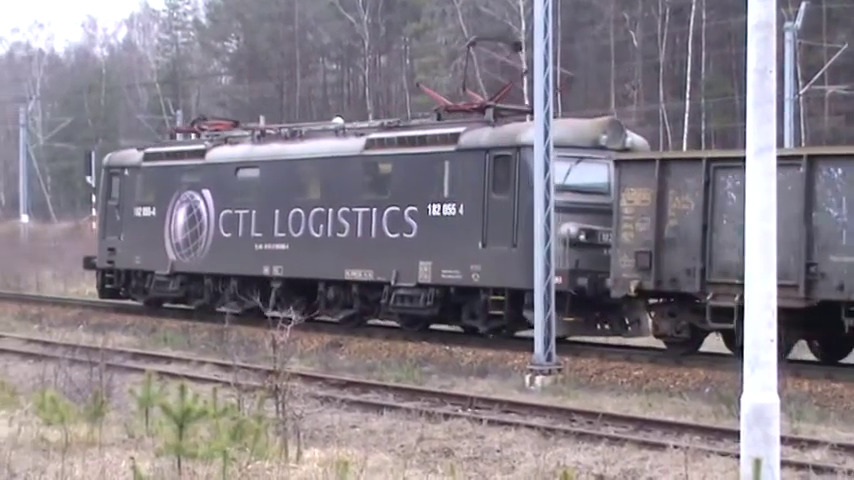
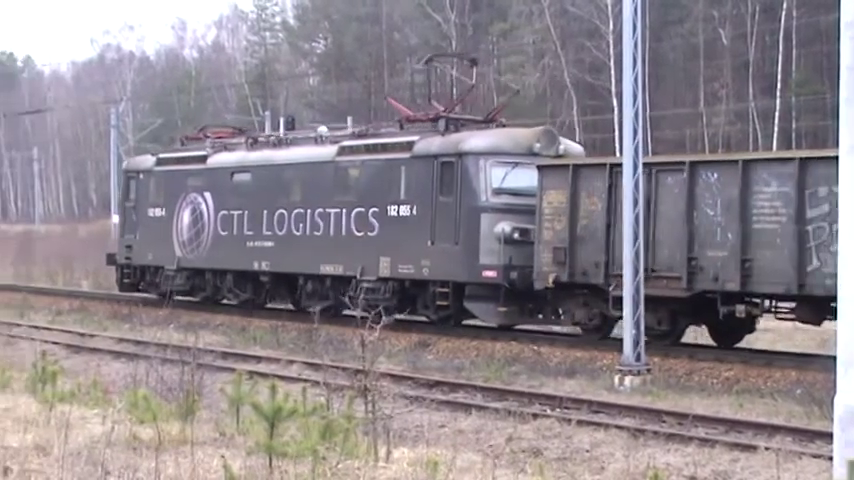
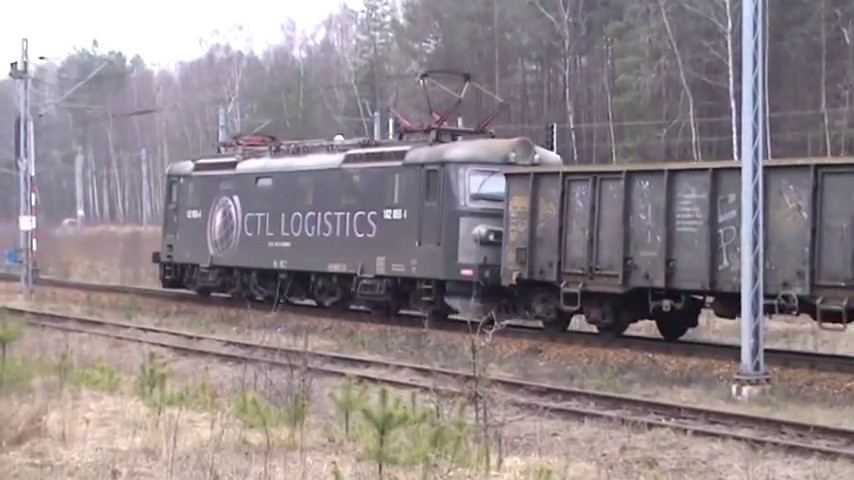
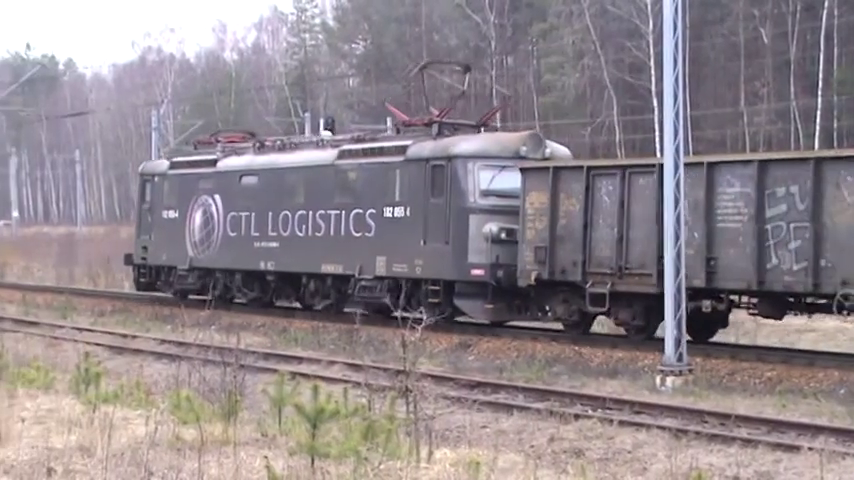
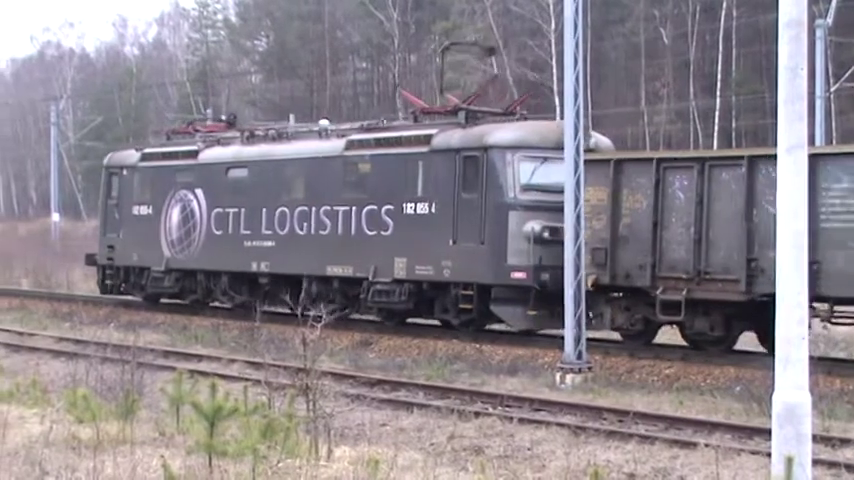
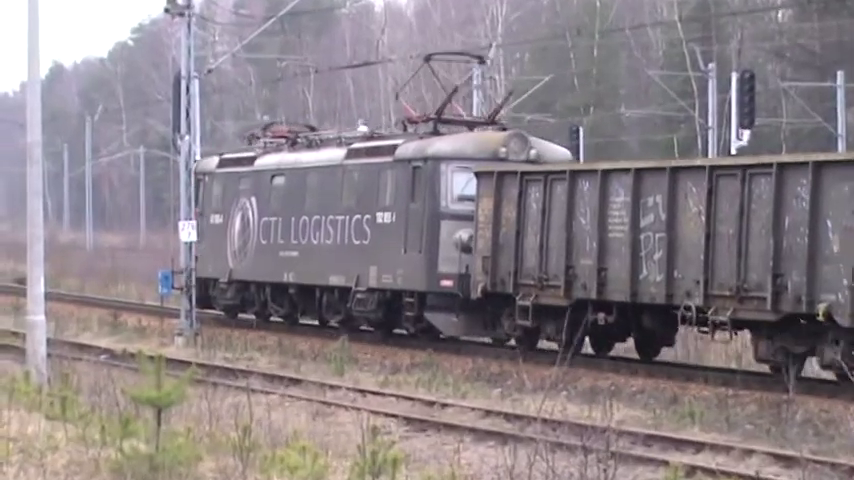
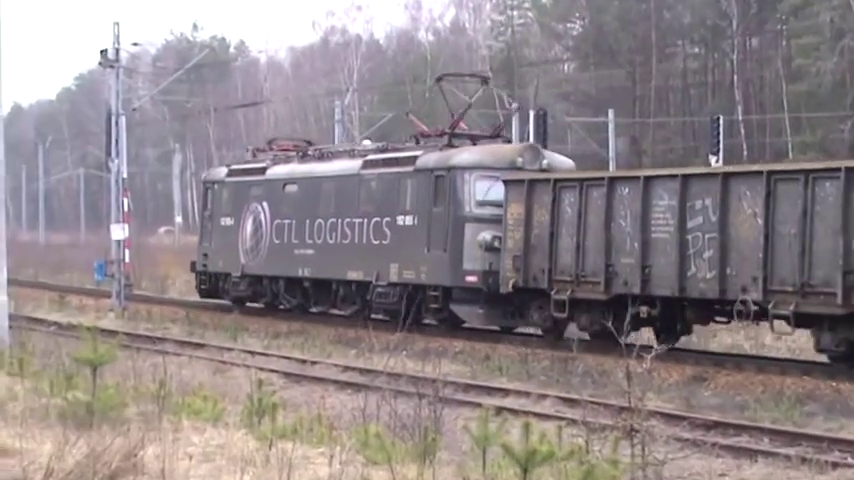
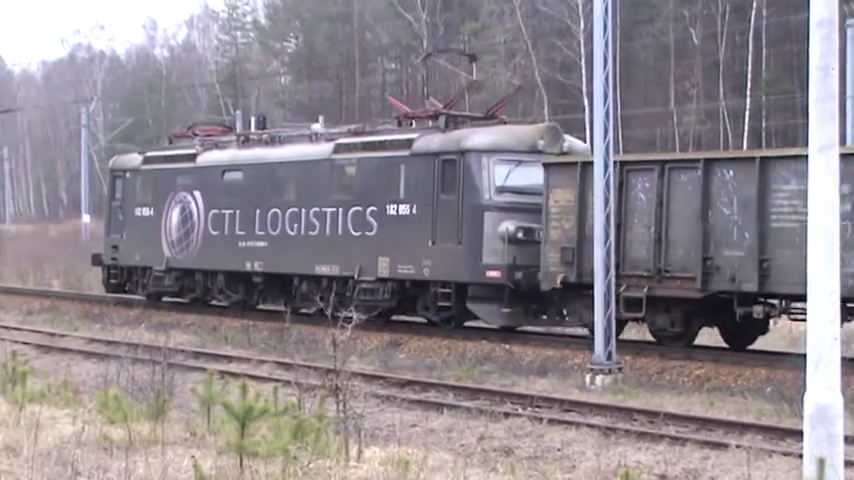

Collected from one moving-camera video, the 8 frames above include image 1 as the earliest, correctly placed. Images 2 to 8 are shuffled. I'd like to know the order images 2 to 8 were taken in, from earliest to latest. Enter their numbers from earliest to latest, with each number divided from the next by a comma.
5, 8, 2, 4, 3, 7, 6
